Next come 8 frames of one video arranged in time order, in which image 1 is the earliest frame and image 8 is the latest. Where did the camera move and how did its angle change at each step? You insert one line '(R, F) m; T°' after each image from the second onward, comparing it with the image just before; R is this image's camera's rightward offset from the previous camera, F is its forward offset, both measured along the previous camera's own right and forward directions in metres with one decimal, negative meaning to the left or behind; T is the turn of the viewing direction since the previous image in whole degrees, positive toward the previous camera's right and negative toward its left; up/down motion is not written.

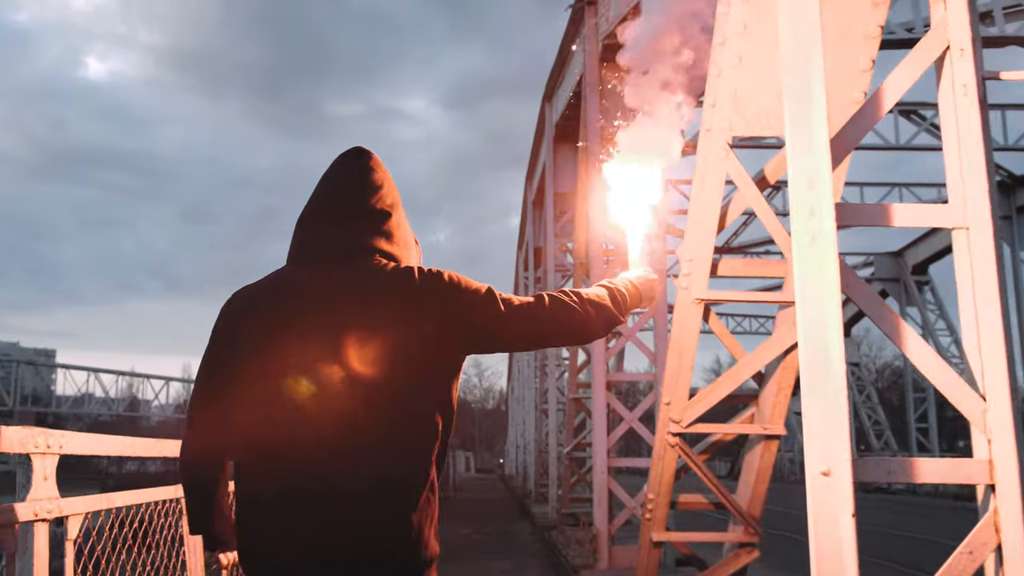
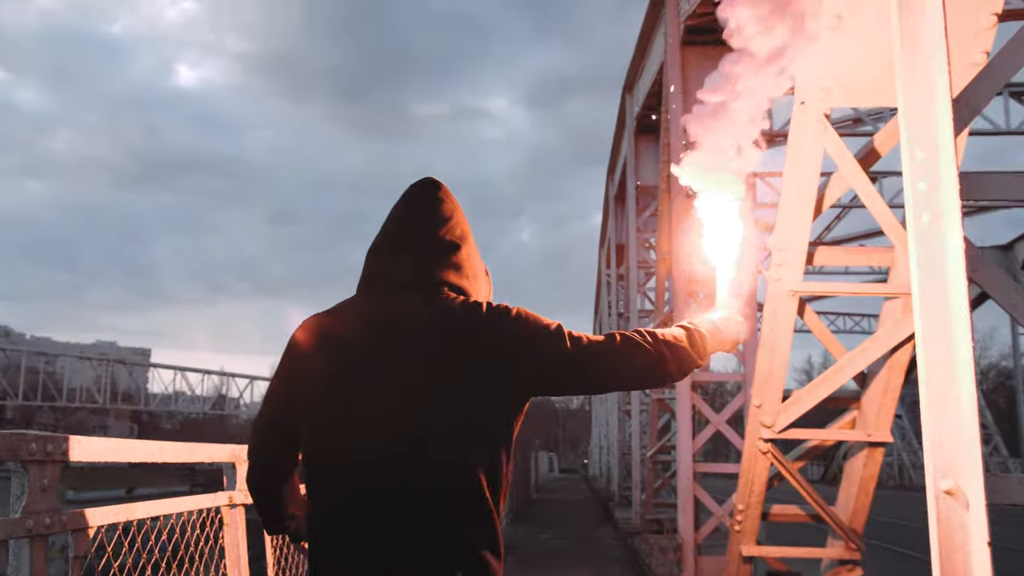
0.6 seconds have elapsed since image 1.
(0.0, +0.3) m; -6°
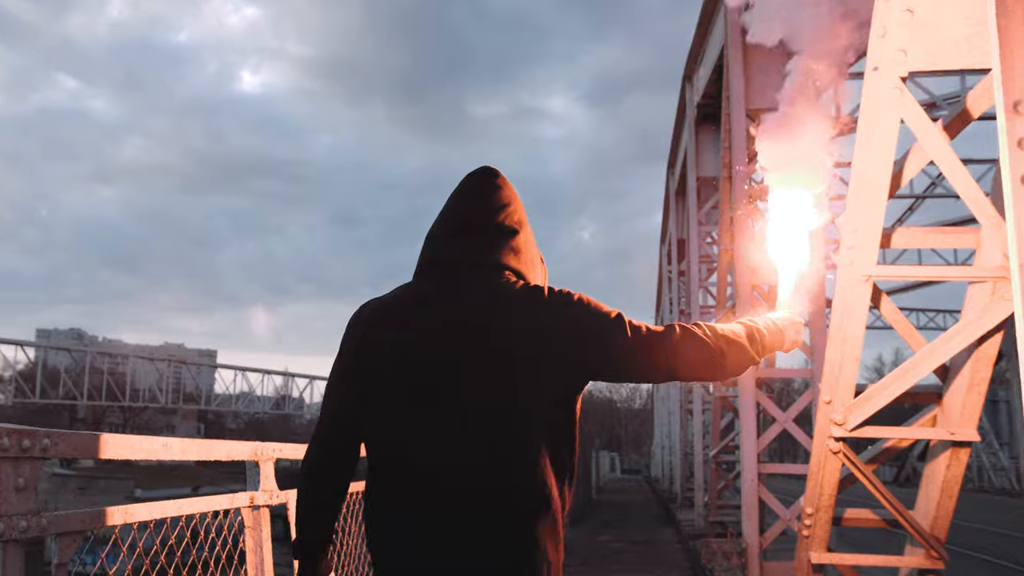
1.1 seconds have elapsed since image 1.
(+0.1, +0.2) m; -4°
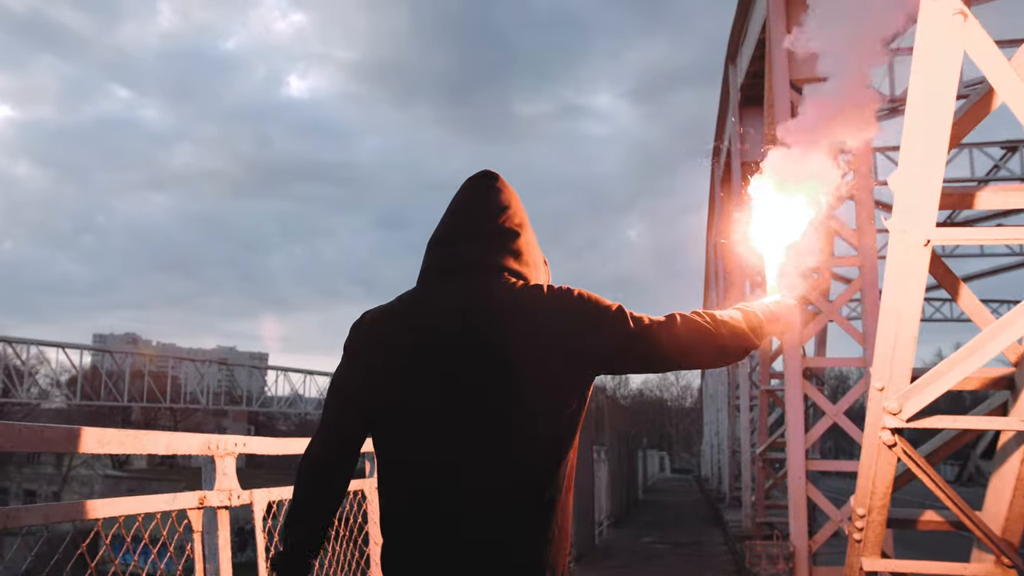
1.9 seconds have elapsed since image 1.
(+0.1, +0.3) m; -3°
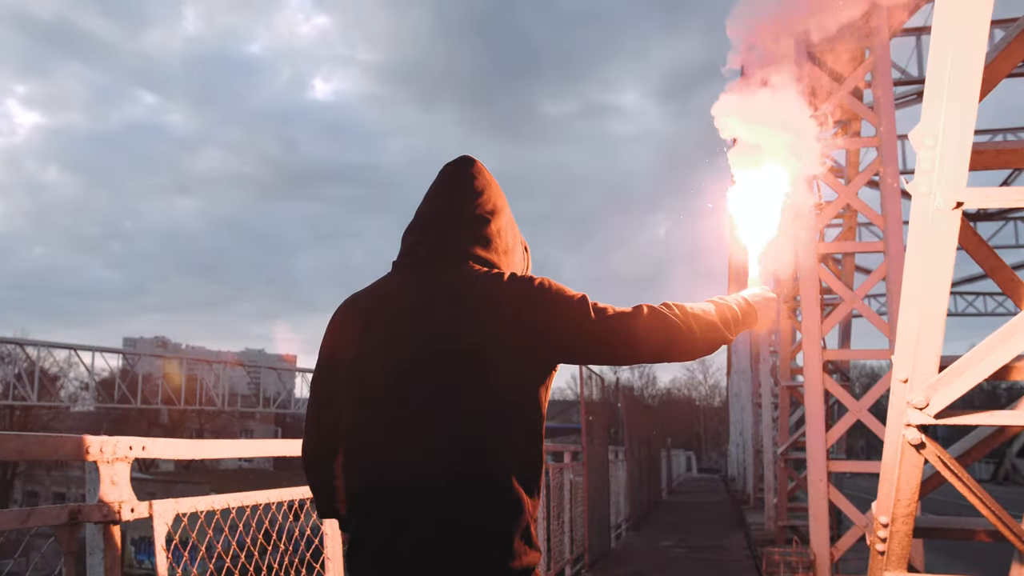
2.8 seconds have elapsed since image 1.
(+0.2, +0.3) m; -2°
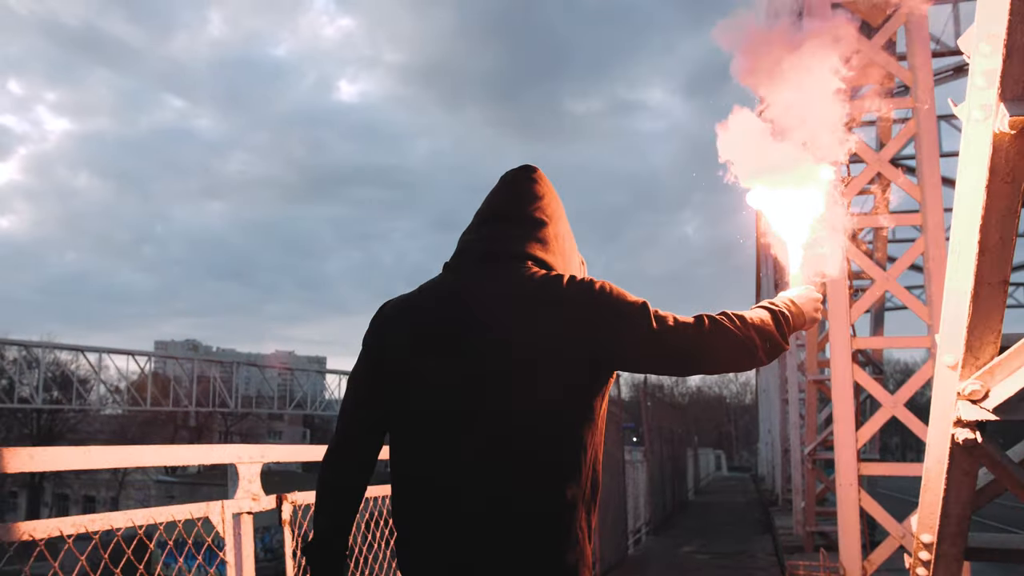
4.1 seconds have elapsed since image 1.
(+0.2, +0.5) m; -2°
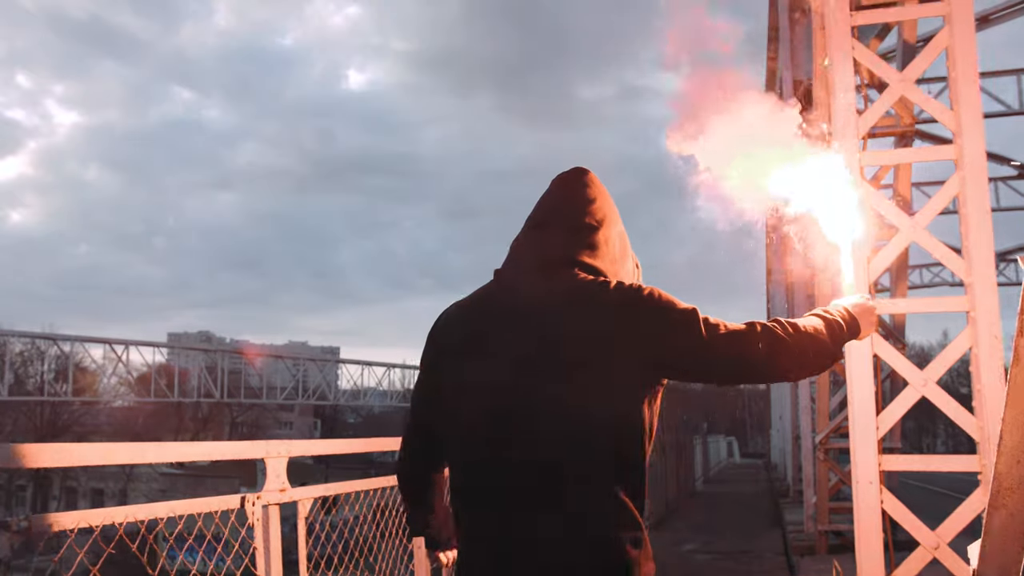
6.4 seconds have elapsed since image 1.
(+0.3, +0.8) m; -1°
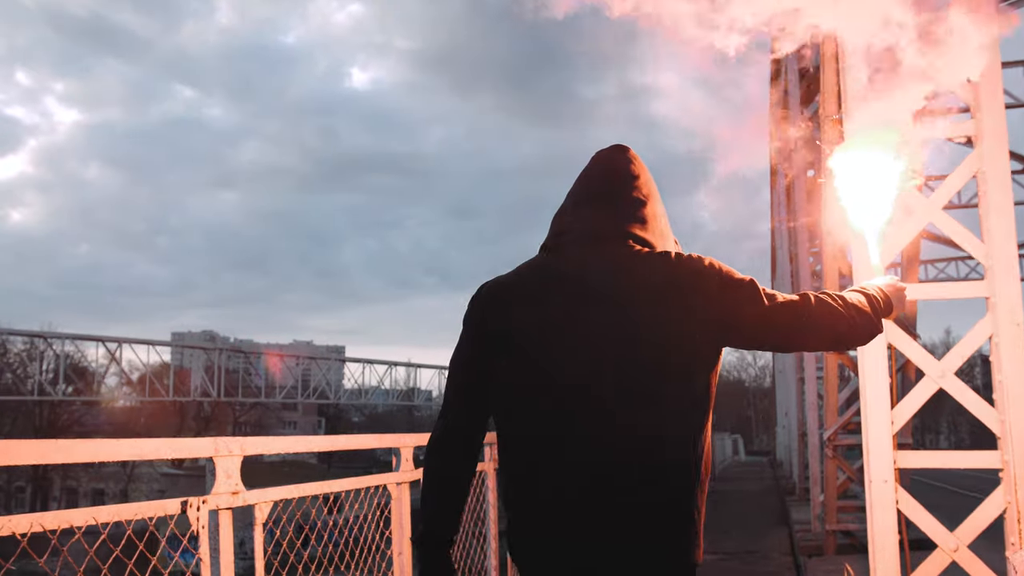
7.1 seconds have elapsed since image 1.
(+0.1, +0.2) m; 0°
